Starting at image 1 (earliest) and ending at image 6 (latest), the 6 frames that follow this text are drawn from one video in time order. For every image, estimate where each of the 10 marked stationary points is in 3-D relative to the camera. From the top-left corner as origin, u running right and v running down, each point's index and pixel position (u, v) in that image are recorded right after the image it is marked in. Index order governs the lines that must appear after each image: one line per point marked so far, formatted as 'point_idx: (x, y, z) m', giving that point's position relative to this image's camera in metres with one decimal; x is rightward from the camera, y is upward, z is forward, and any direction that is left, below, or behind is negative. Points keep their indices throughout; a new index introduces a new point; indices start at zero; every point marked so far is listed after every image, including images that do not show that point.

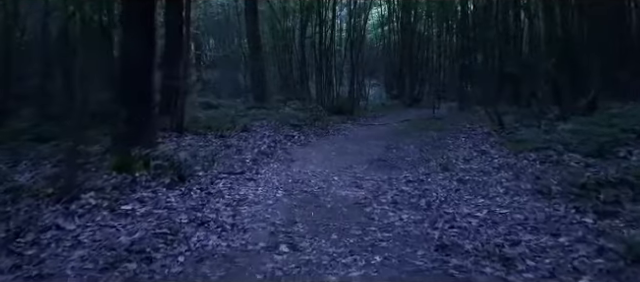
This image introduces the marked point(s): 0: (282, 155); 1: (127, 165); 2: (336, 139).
0: (-0.8, -0.3, +9.3) m
1: (-2.7, -0.3, +6.3) m
2: (+0.4, +0.1, +13.8) m
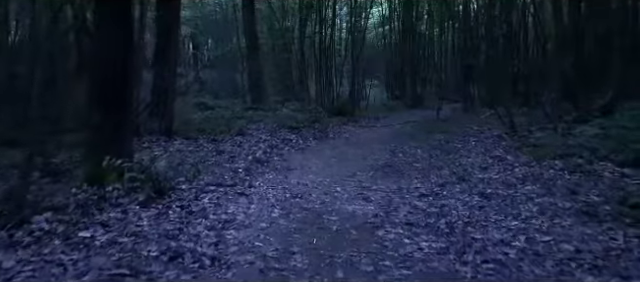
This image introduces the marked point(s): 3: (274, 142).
0: (-0.8, -0.4, +8.5) m
1: (-2.7, -0.4, +5.5) m
2: (+0.4, 0.0, +13.0) m
3: (-1.1, -0.1, +11.2) m
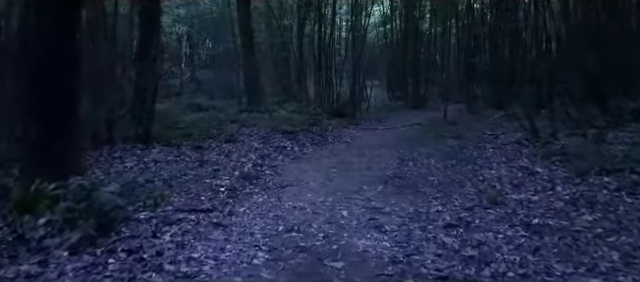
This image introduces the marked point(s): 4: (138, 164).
0: (-0.8, -0.6, +7.2) m
1: (-2.7, -0.6, +4.2) m
2: (+0.4, -0.2, +11.7) m
3: (-1.2, -0.2, +9.9) m
4: (-3.1, -0.4, +7.7) m
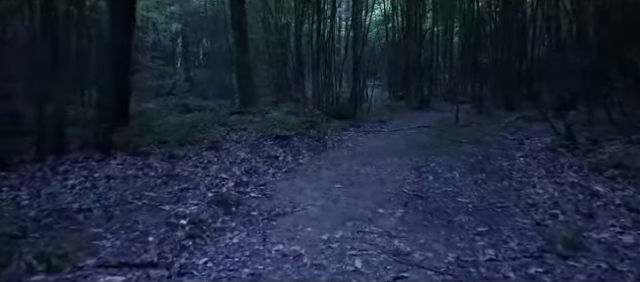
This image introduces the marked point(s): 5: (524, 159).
0: (-0.8, -0.7, +5.5) m
1: (-2.7, -0.7, +2.5) m
2: (+0.4, -0.4, +10.0) m
3: (-1.2, -0.4, +8.2) m
4: (-3.1, -0.5, +5.9) m
5: (+4.1, -0.4, +9.0) m
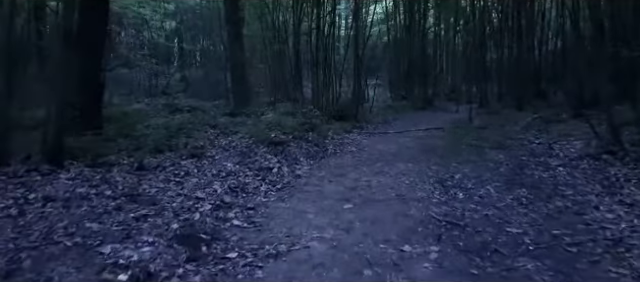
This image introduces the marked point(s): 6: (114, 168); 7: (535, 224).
0: (-0.8, -0.8, +4.0) m
1: (-2.6, -0.8, +1.0) m
2: (+0.4, -0.5, +8.5) m
3: (-1.1, -0.5, +6.7) m
4: (-3.1, -0.6, +4.5) m
5: (+4.1, -0.5, +7.6) m
6: (-2.9, -0.4, +6.5) m
7: (+2.2, -0.8, +4.7) m
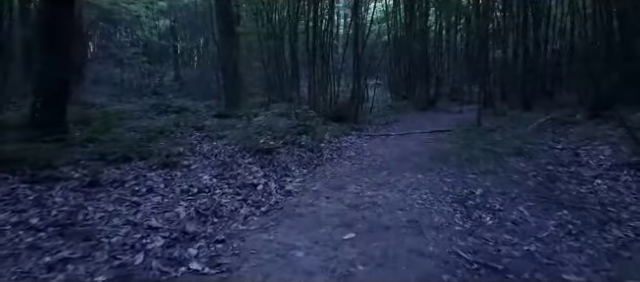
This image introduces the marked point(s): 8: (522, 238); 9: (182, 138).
0: (-0.8, -1.0, +2.8) m
1: (-2.7, -0.9, -0.2) m
2: (+0.3, -0.6, +7.3) m
3: (-1.2, -0.6, +5.5) m
4: (-3.1, -0.7, +3.3) m
5: (+4.0, -0.6, +6.4) m
6: (-3.0, -0.5, +5.3) m
7: (+2.1, -0.9, +3.5) m
8: (+1.8, -0.9, +4.2) m
9: (-3.1, +0.1, +10.3) m
